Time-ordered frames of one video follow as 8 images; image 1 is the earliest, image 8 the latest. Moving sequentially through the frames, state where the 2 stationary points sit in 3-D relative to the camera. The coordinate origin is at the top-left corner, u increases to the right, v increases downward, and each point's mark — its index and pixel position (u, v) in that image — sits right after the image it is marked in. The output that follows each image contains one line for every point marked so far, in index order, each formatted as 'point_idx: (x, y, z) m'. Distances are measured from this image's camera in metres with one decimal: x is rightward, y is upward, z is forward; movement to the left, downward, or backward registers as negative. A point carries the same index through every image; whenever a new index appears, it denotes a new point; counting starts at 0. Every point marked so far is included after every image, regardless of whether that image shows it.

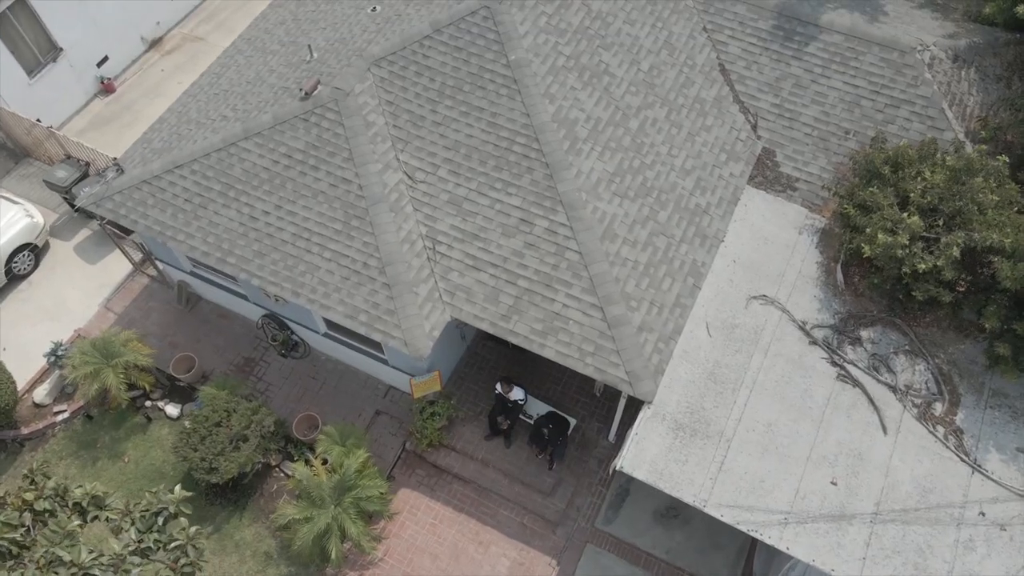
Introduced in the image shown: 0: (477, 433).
0: (-0.7, -2.9, +15.0) m
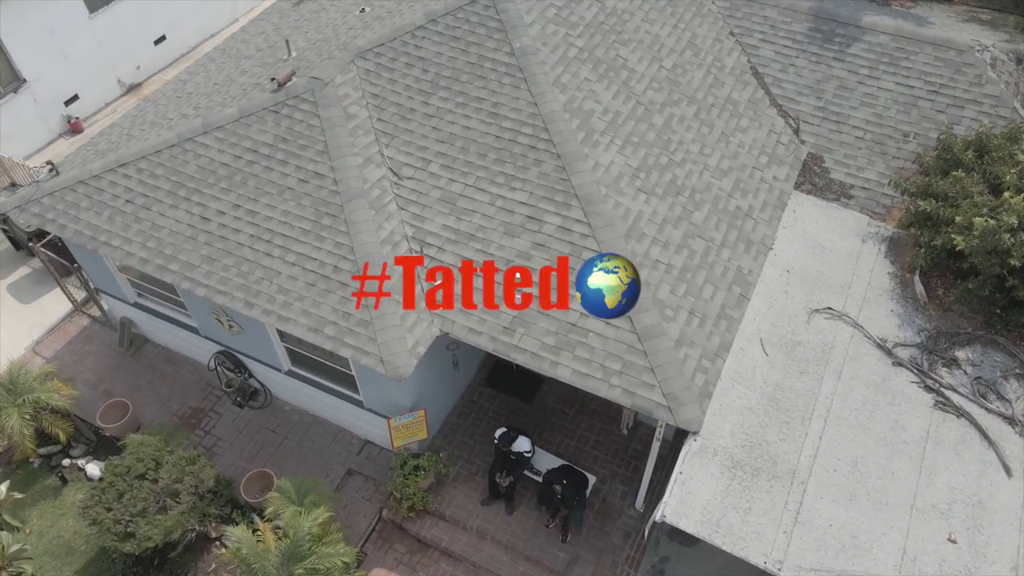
0: (-0.6, -3.3, +12.0) m
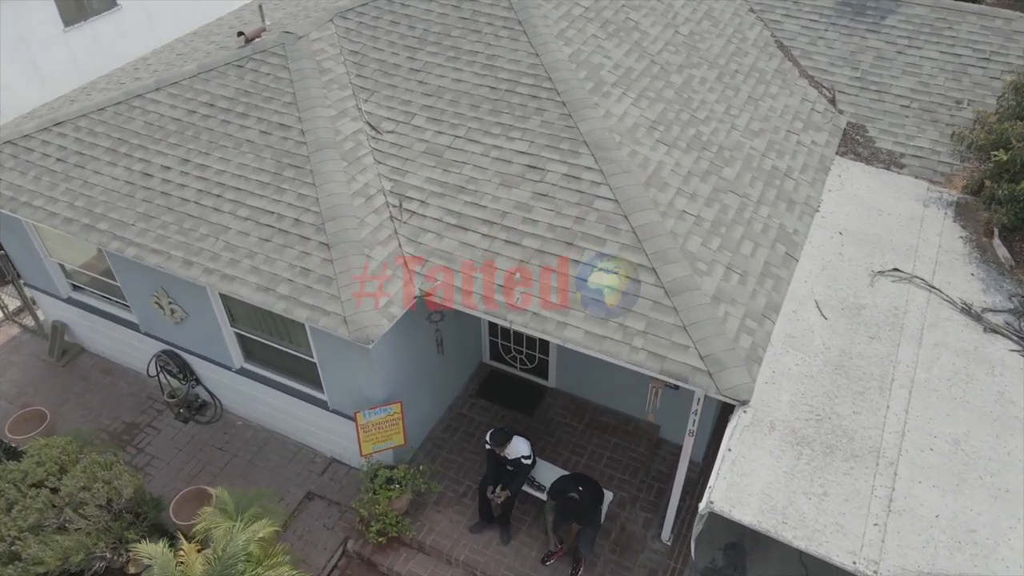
0: (-0.7, -3.0, +9.7) m
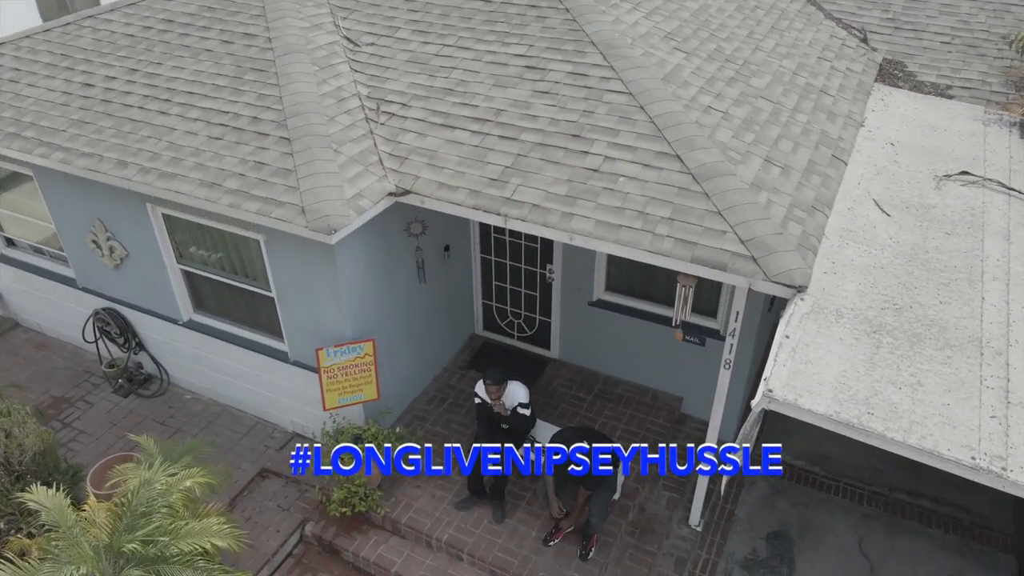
0: (-0.7, -2.2, +7.9) m
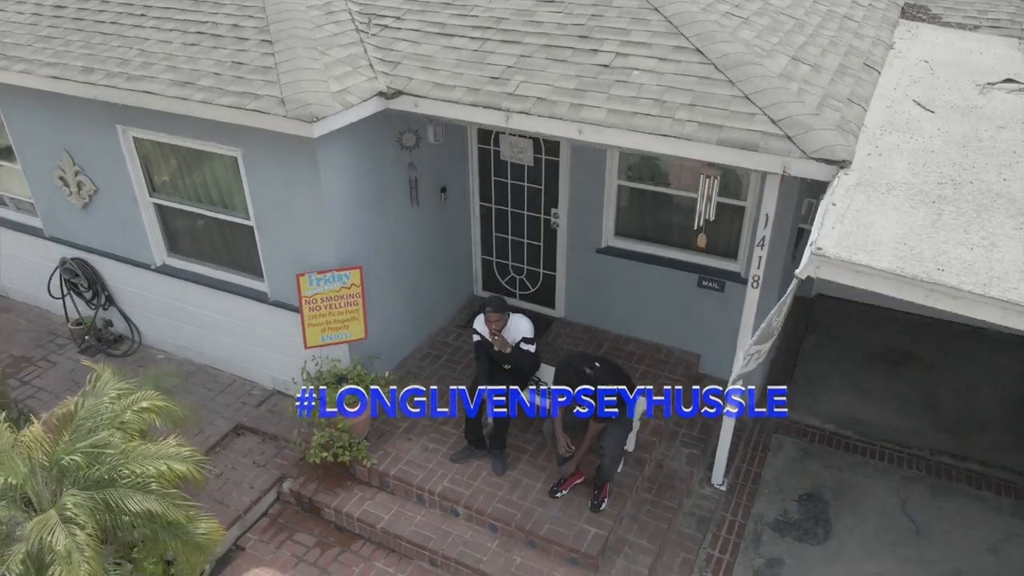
0: (-0.7, -1.5, +7.1) m
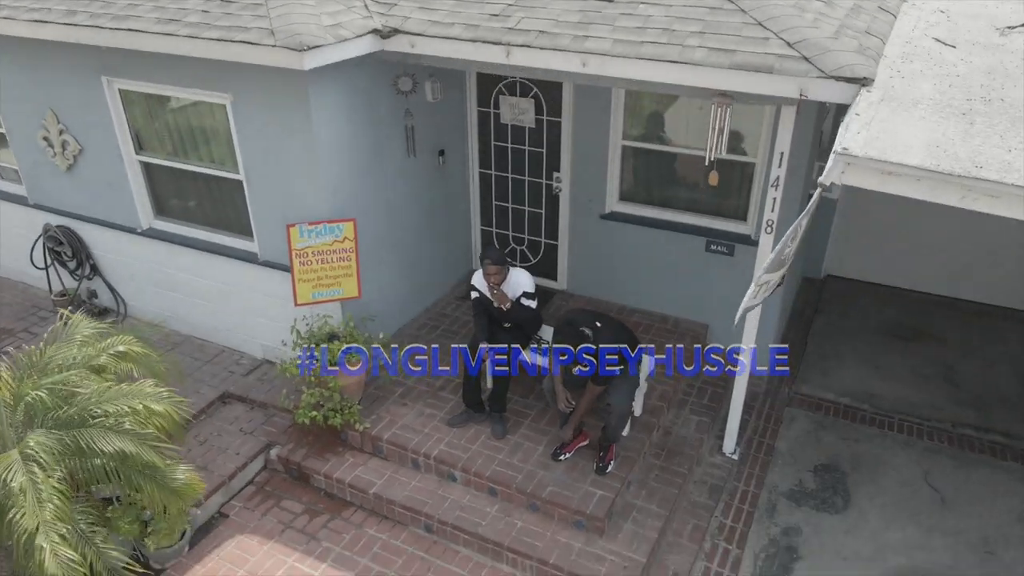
0: (-0.7, -1.1, +6.7) m
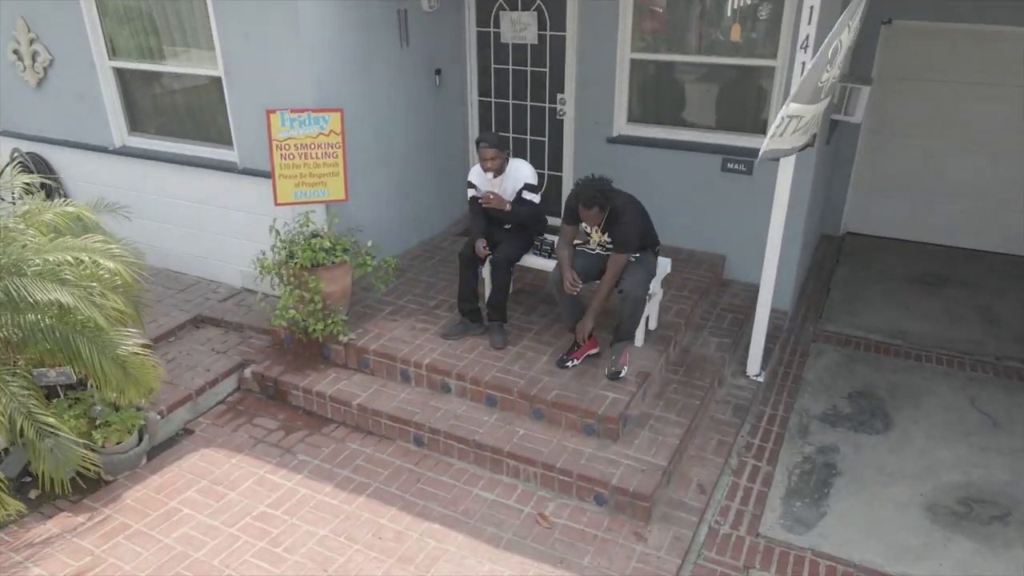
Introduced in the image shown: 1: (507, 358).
0: (-0.7, -0.3, +6.1) m
1: (0.0, -0.5, +5.7) m
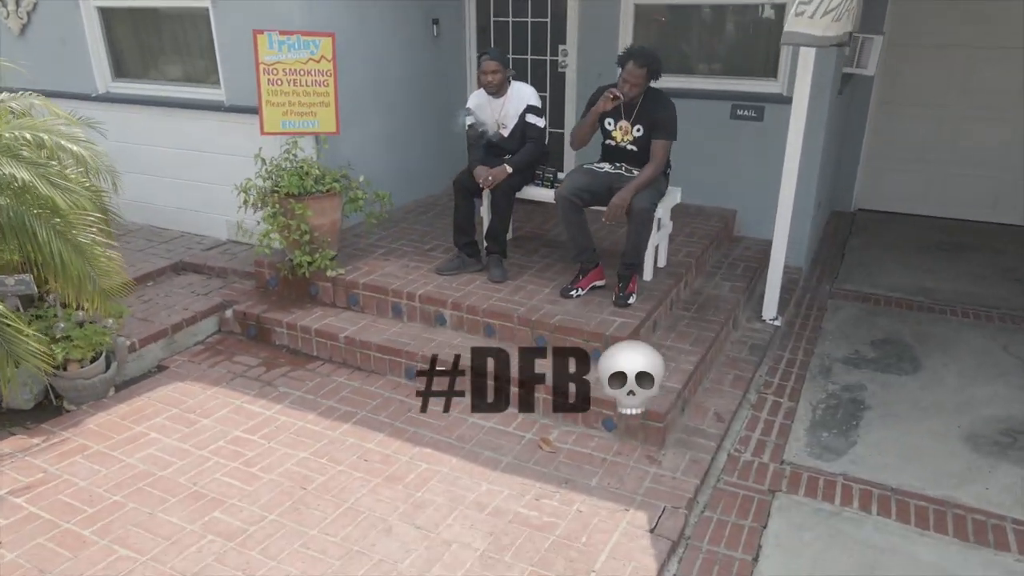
0: (-0.7, +0.1, +5.7) m
1: (0.0, 0.0, +5.3) m
